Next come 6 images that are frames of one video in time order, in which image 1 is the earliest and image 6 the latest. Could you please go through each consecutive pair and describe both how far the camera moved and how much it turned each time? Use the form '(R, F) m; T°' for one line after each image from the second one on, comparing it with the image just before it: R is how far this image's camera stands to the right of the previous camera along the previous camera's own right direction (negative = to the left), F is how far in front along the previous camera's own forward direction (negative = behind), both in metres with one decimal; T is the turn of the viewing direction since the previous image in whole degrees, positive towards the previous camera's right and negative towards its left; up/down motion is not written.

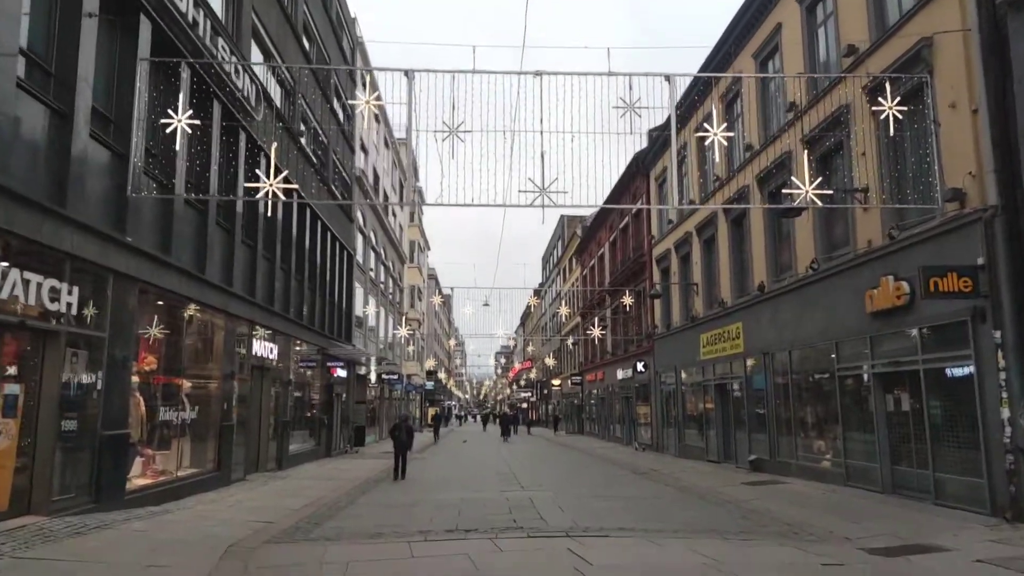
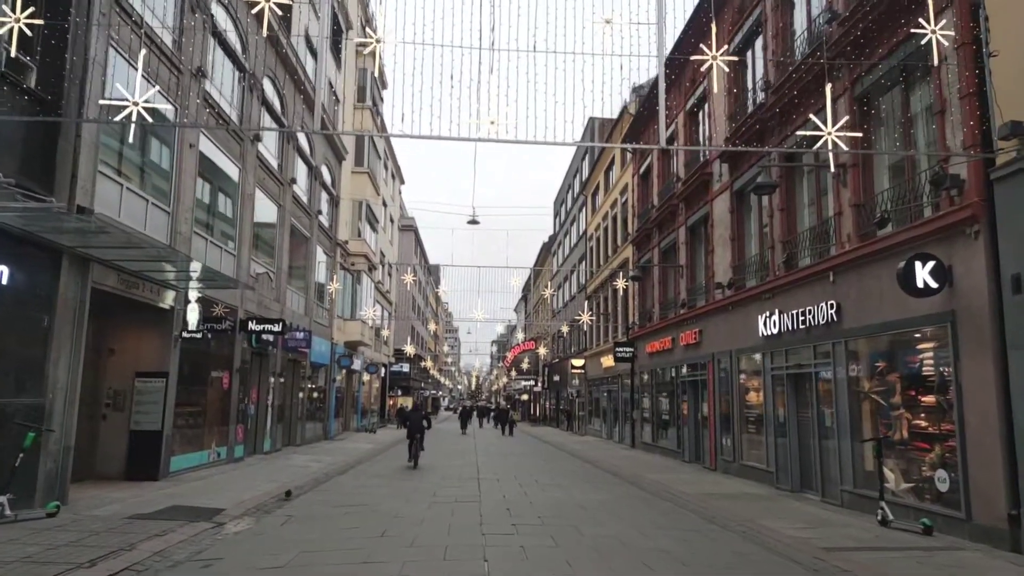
(+0.2, +6.2) m; 0°
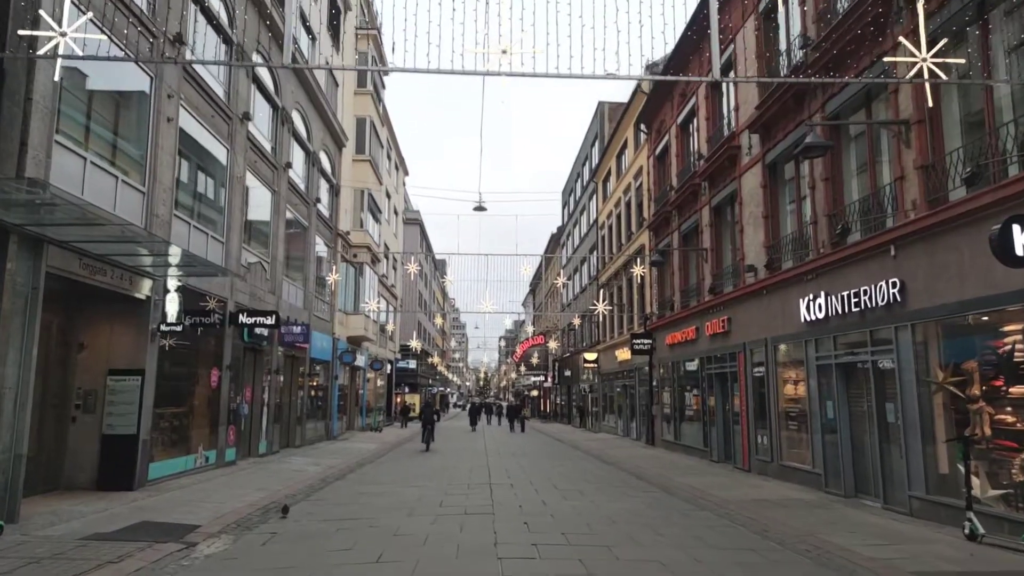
(-0.1, +1.5) m; -1°
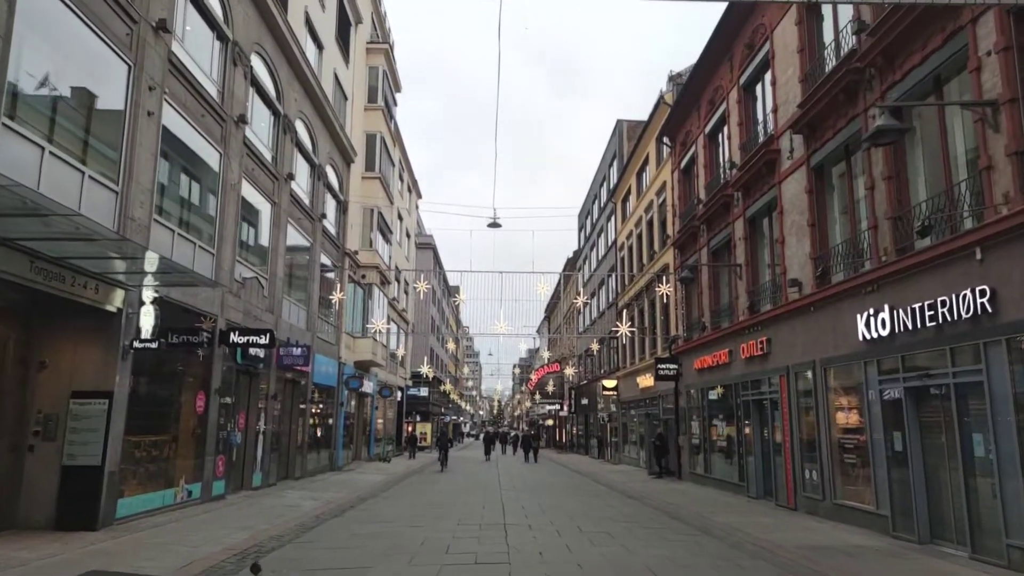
(-0.1, +1.6) m; -1°
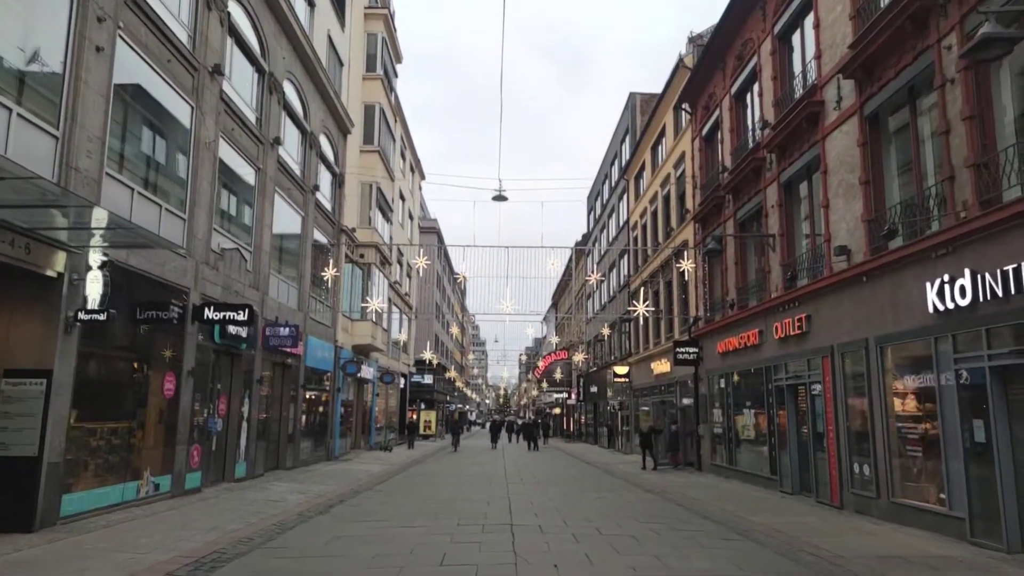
(0.0, +1.8) m; -1°
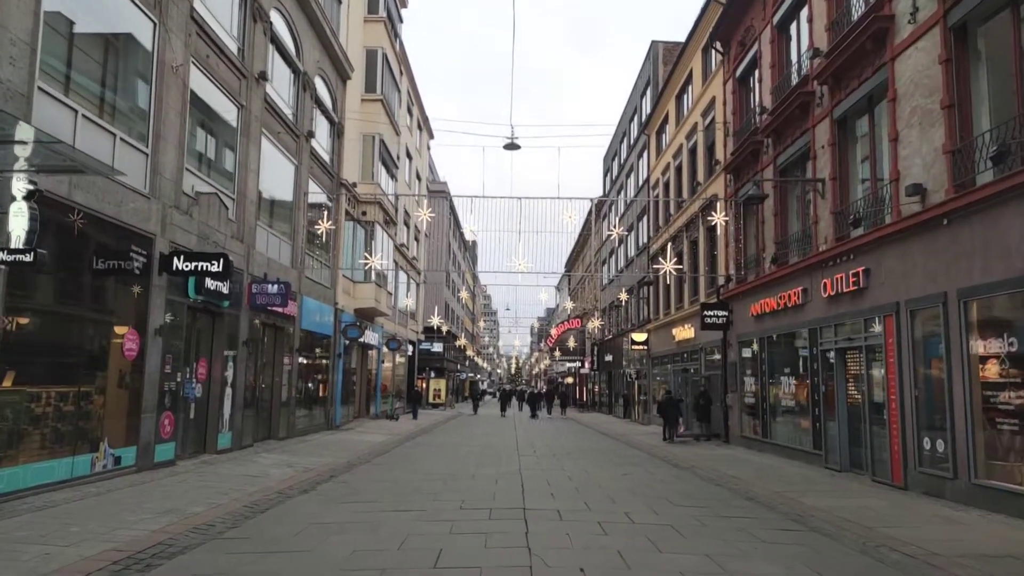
(0.0, +1.9) m; -1°
